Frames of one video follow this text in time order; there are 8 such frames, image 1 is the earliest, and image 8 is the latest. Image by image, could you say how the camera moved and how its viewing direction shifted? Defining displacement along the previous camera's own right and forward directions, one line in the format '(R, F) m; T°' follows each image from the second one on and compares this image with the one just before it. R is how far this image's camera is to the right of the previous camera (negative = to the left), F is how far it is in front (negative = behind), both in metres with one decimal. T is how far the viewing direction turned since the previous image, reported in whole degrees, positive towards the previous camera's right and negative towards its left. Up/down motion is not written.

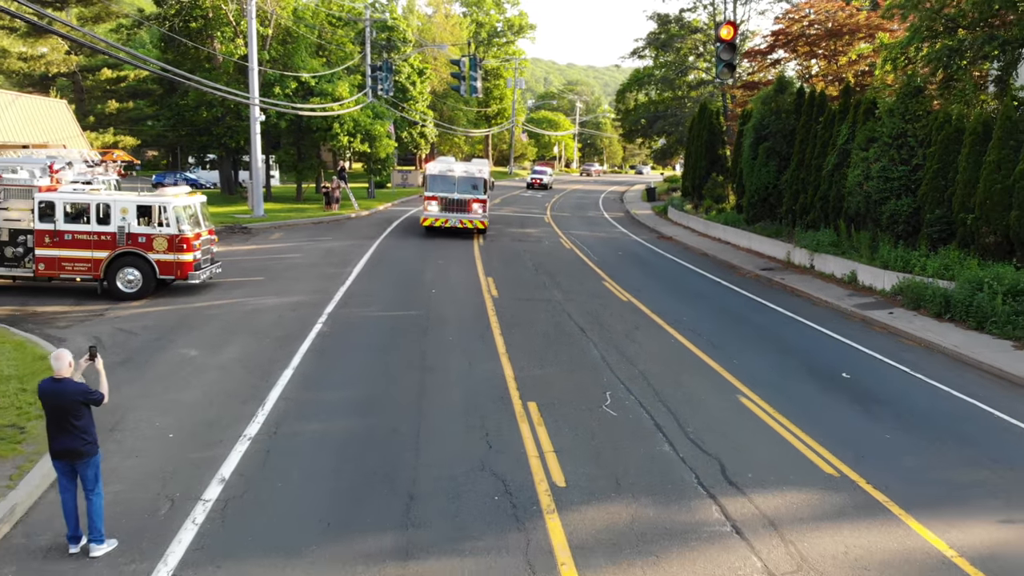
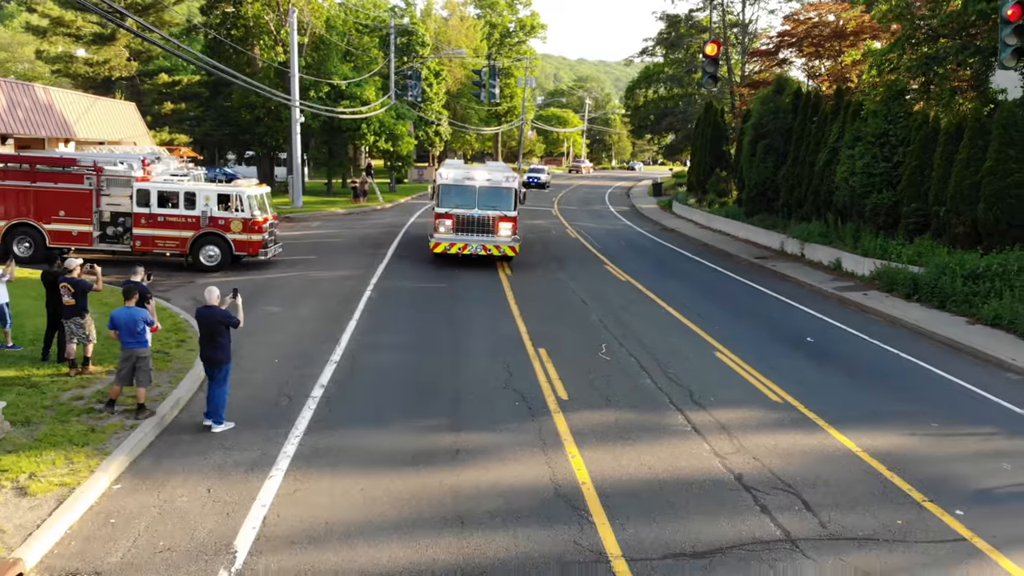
(-0.1, -2.8) m; -1°
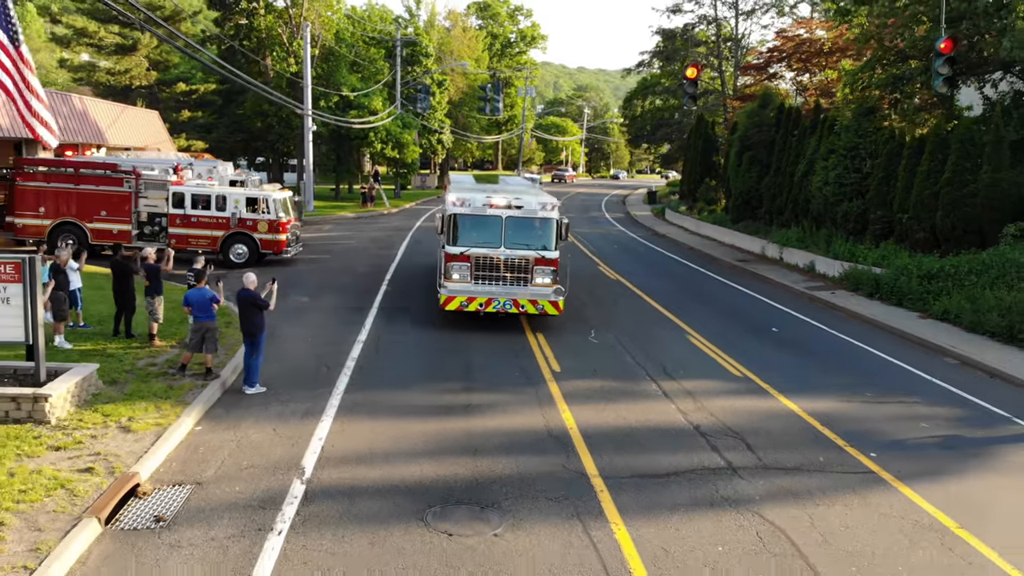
(-0.1, -1.9) m; 0°
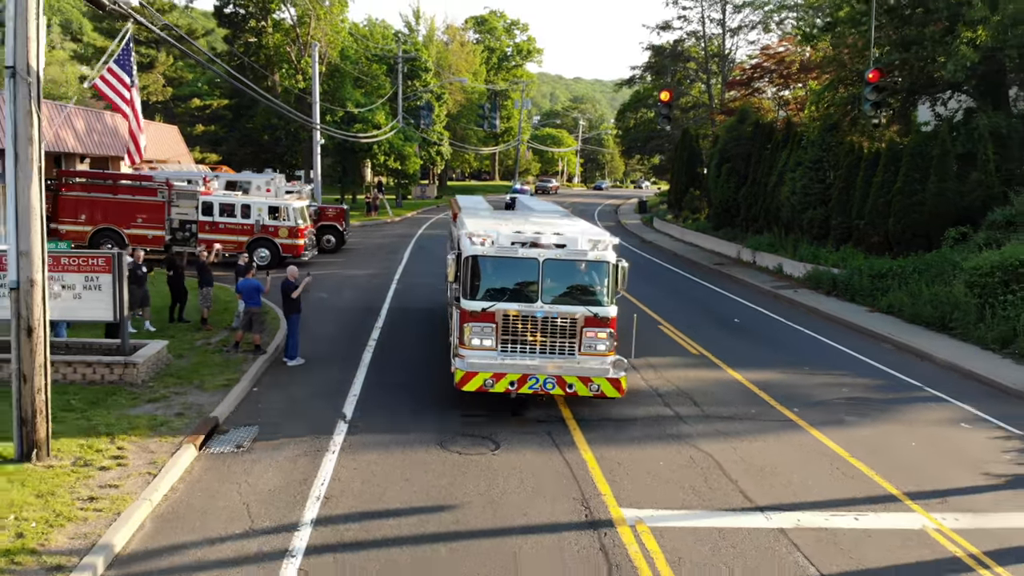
(0.0, -2.4) m; 0°
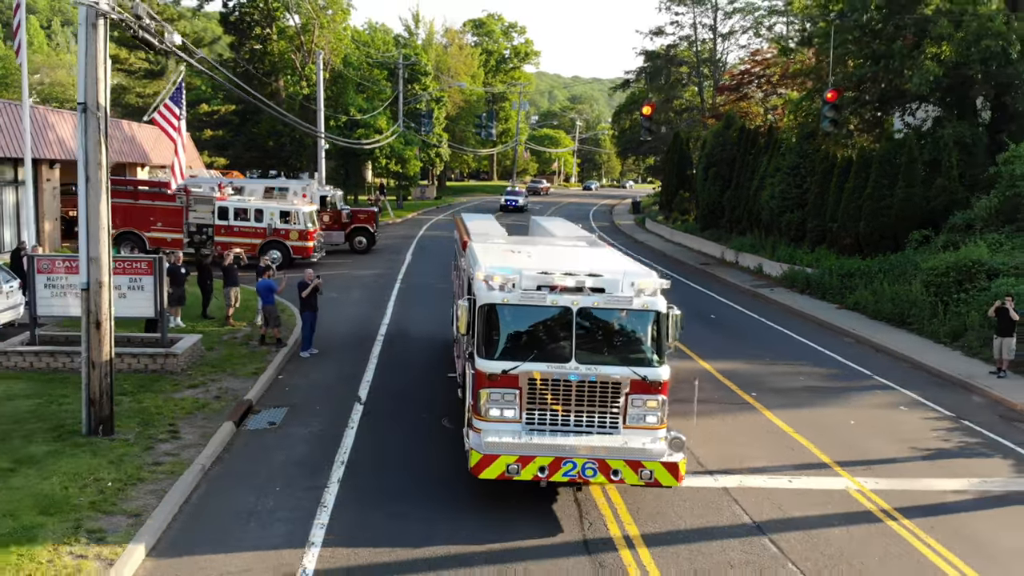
(+0.1, -1.7) m; 0°
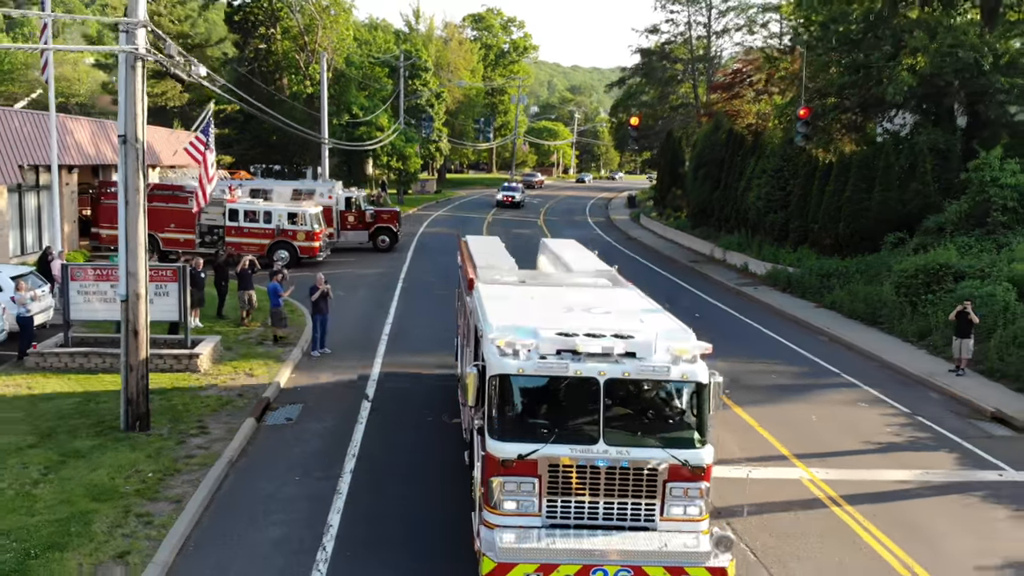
(+0.1, -1.3) m; 0°
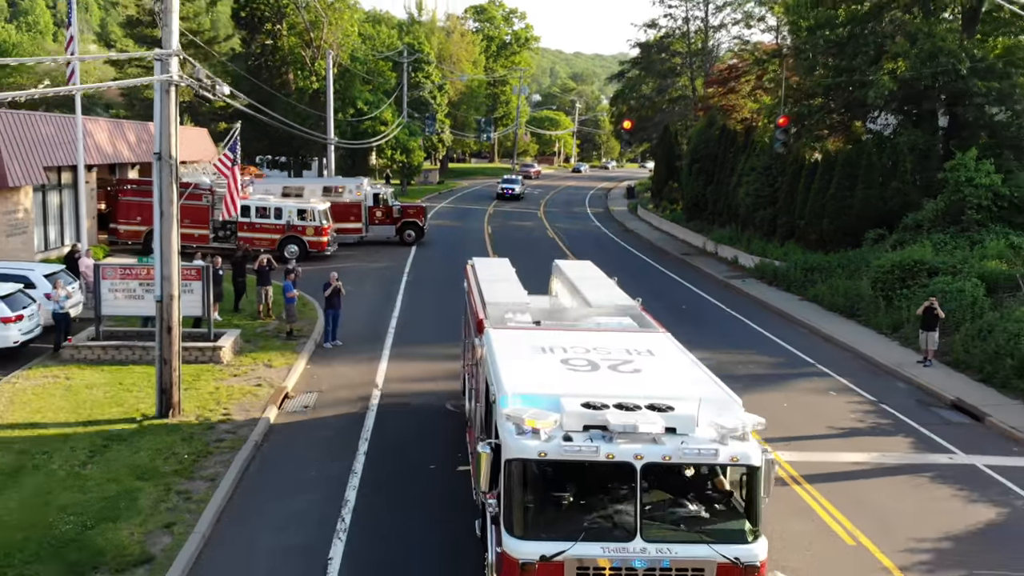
(+0.1, -1.3) m; 0°
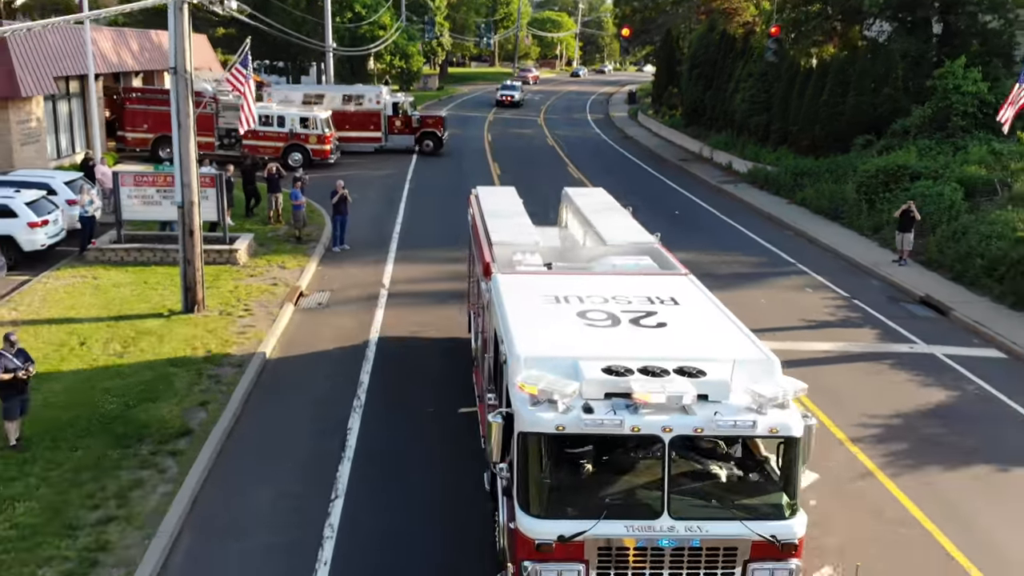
(+0.1, -1.1) m; 0°
